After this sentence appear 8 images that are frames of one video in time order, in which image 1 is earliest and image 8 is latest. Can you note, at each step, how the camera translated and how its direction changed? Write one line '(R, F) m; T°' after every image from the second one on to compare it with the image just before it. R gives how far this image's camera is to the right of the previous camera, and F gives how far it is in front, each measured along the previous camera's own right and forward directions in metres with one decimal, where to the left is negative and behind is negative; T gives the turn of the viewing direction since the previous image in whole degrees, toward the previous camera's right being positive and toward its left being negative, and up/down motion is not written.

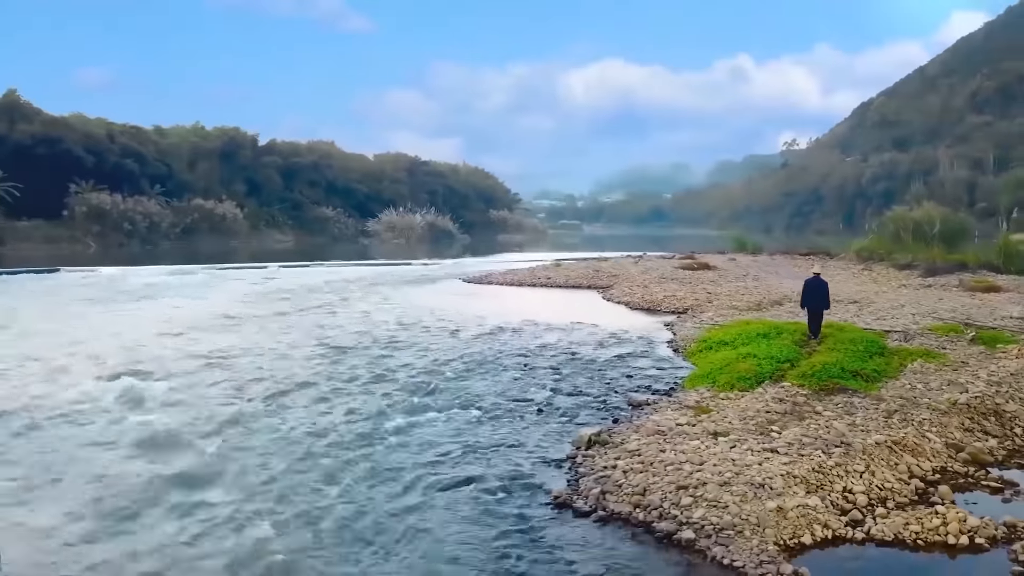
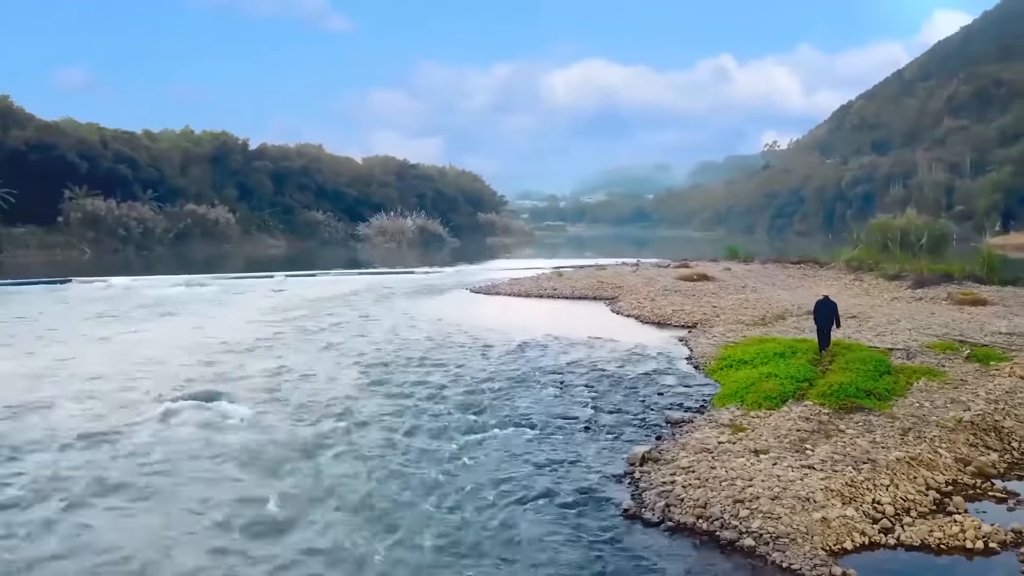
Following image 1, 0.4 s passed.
(-0.7, -0.7) m; +1°
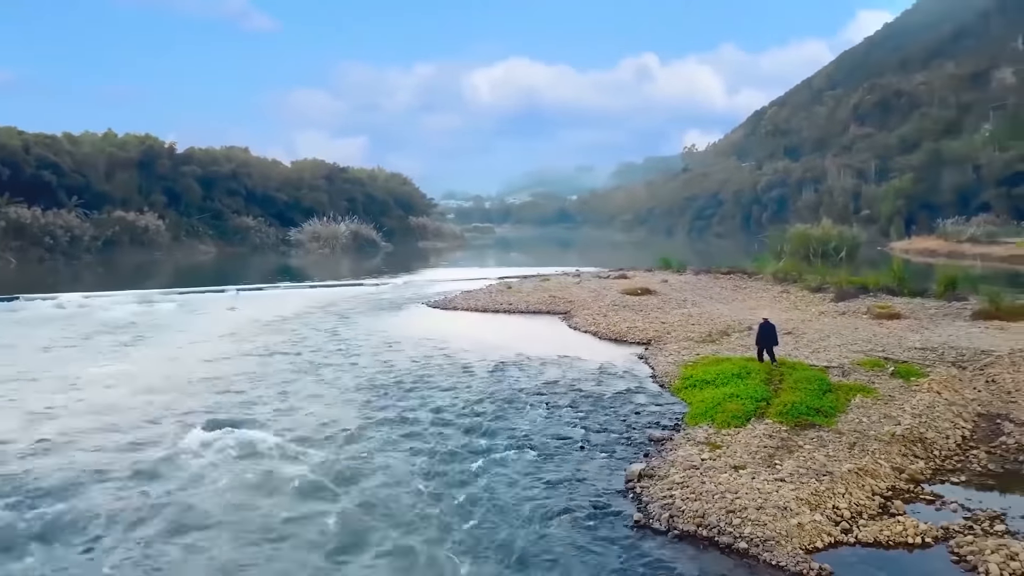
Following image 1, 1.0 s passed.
(-0.9, -1.0) m; +6°
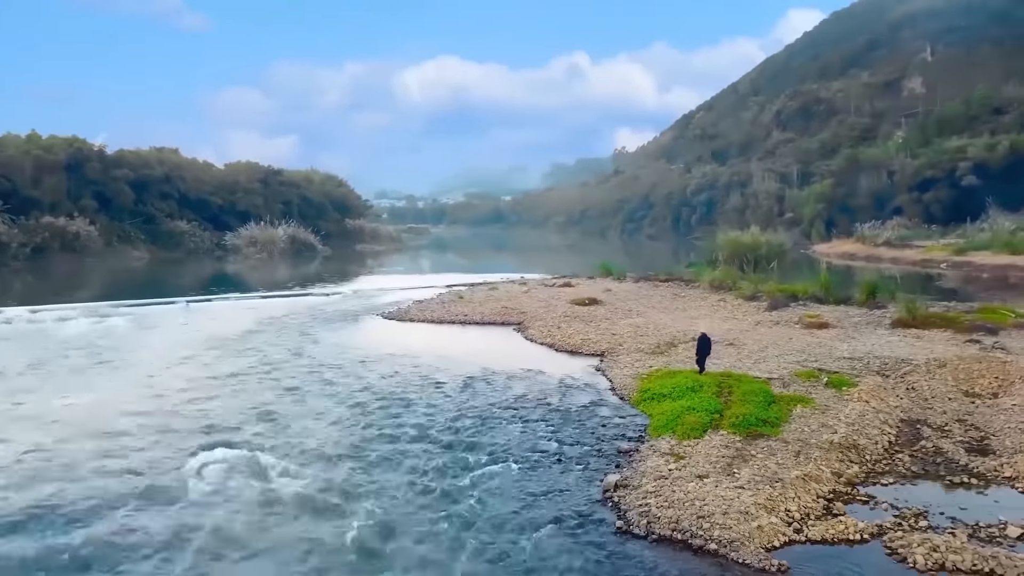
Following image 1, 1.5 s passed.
(-0.6, -0.8) m; +5°
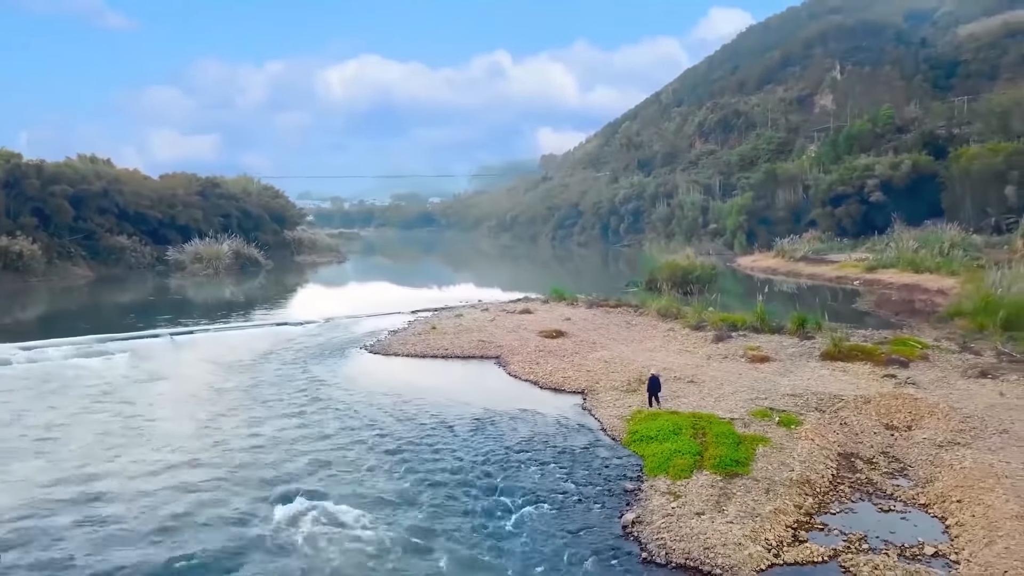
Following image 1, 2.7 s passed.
(-1.6, -2.2) m; +5°
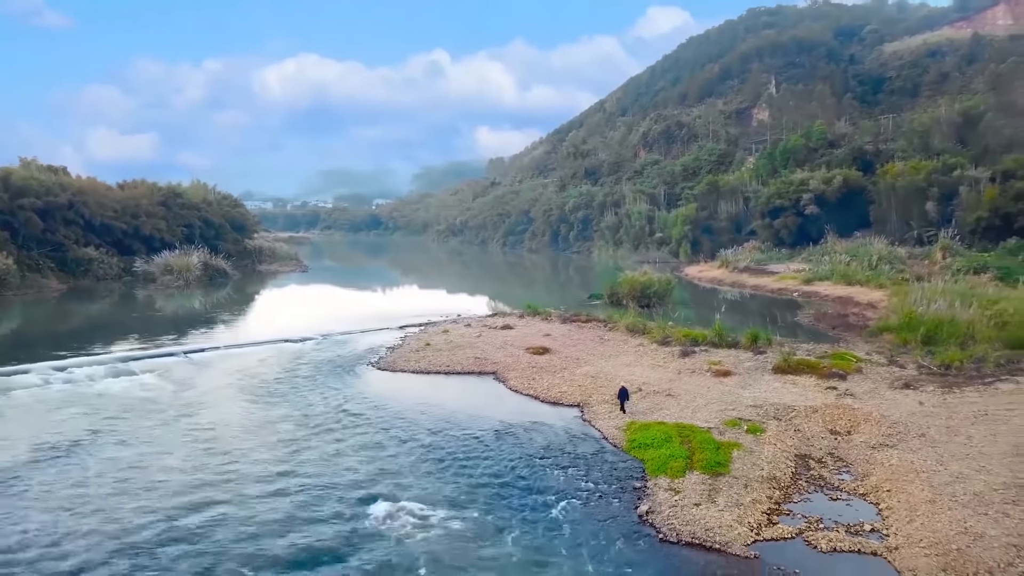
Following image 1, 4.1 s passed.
(-1.8, -3.1) m; +4°
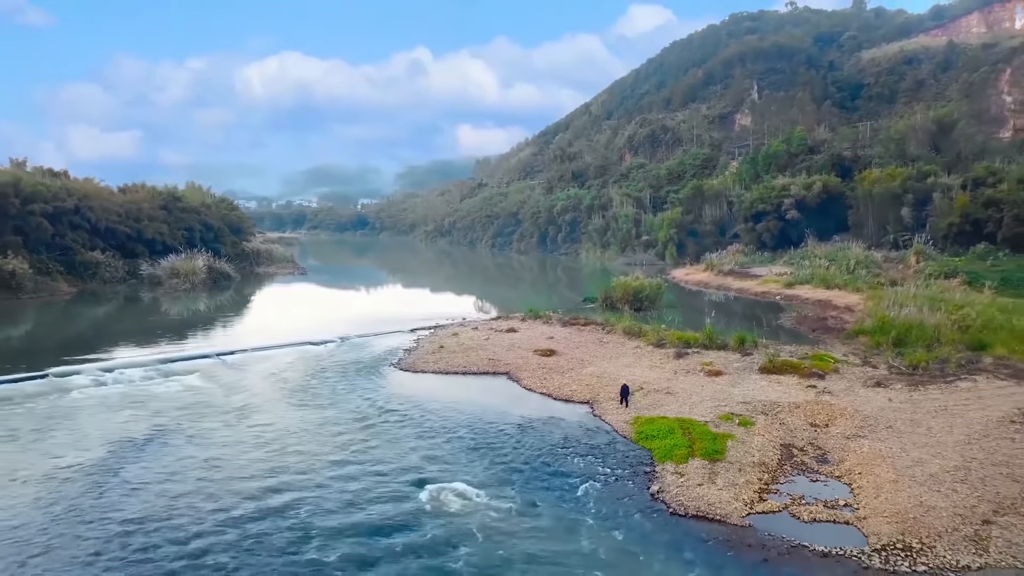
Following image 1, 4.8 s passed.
(-1.1, -2.6) m; +1°
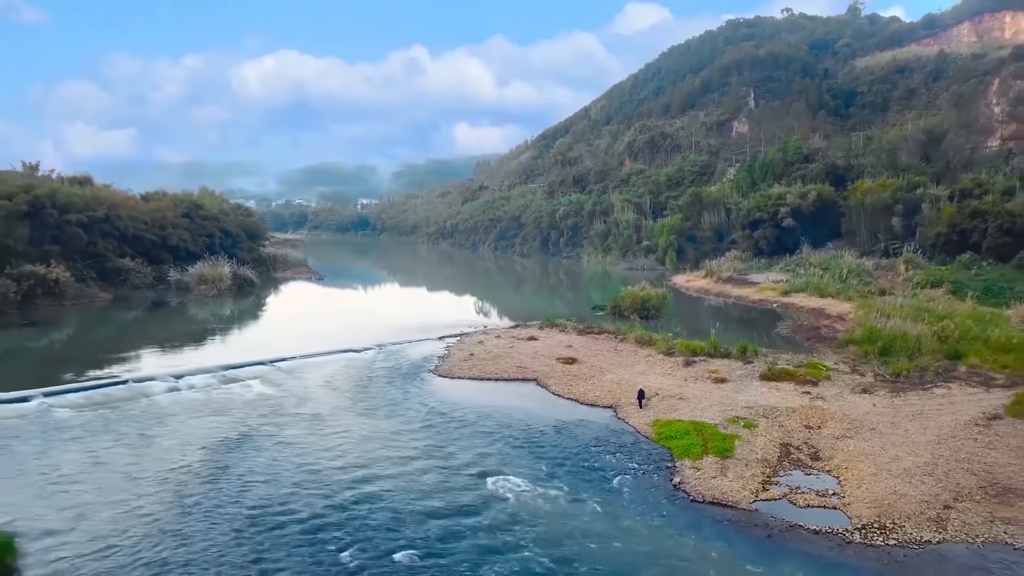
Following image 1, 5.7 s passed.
(-1.4, -3.6) m; 0°
